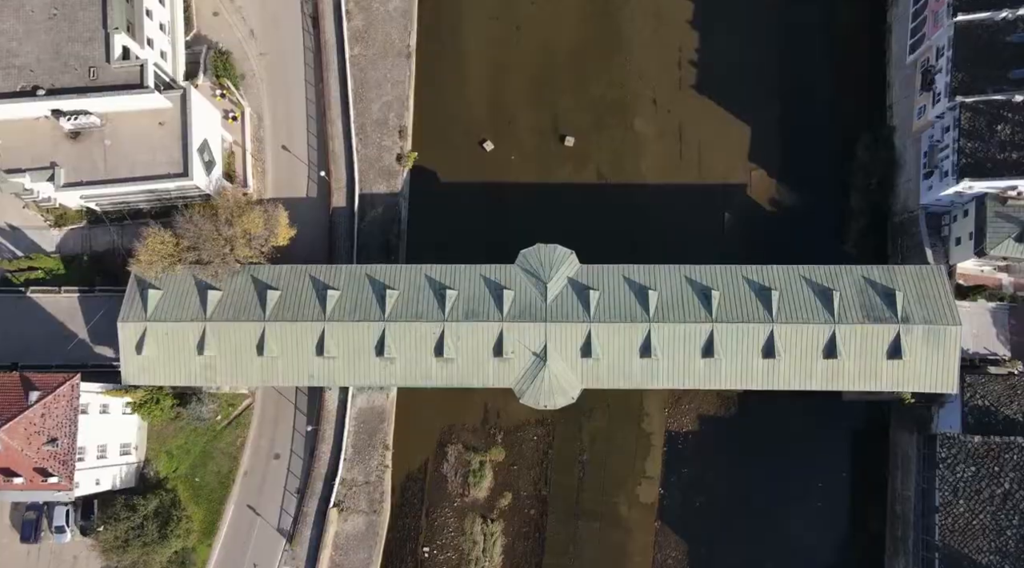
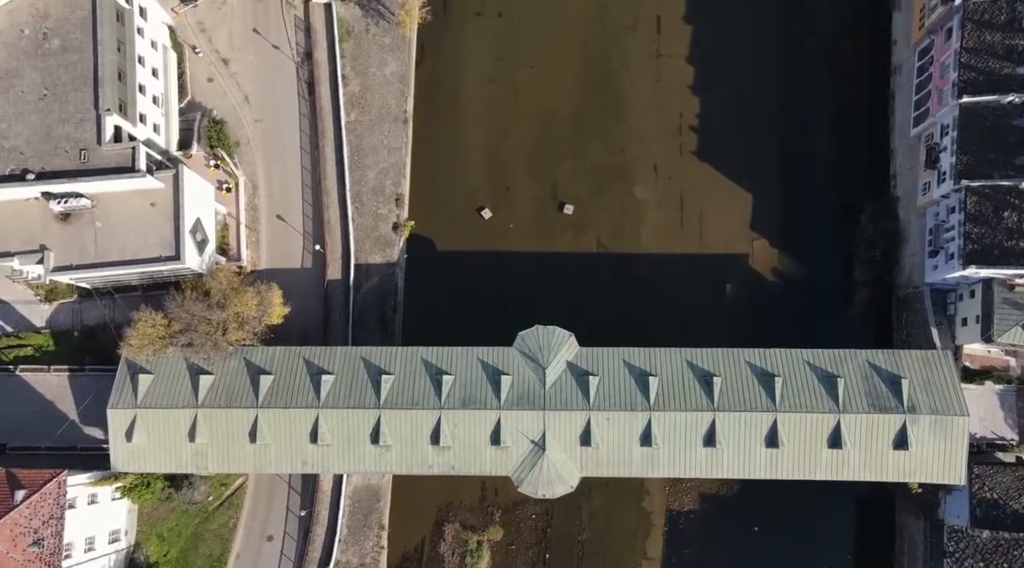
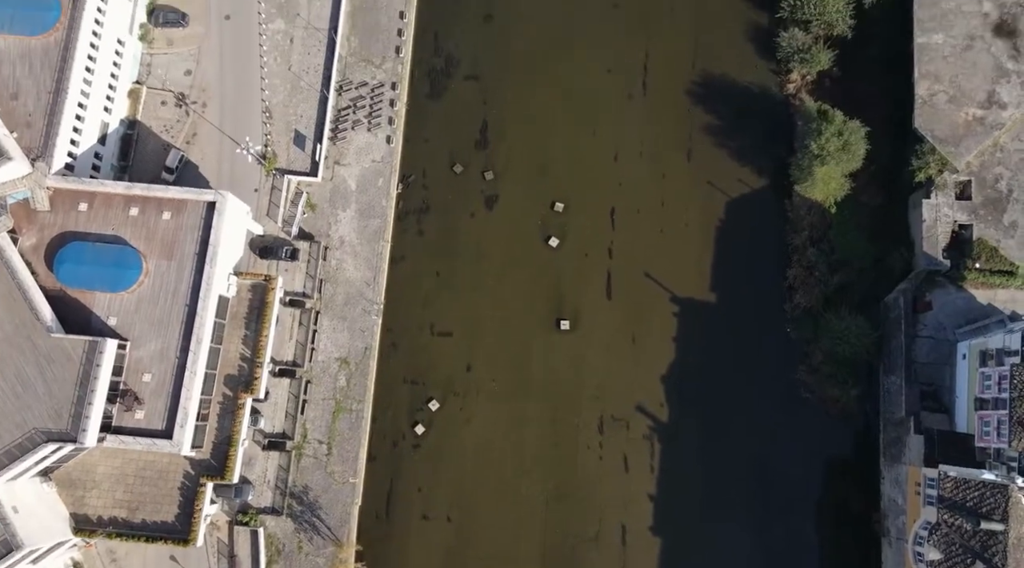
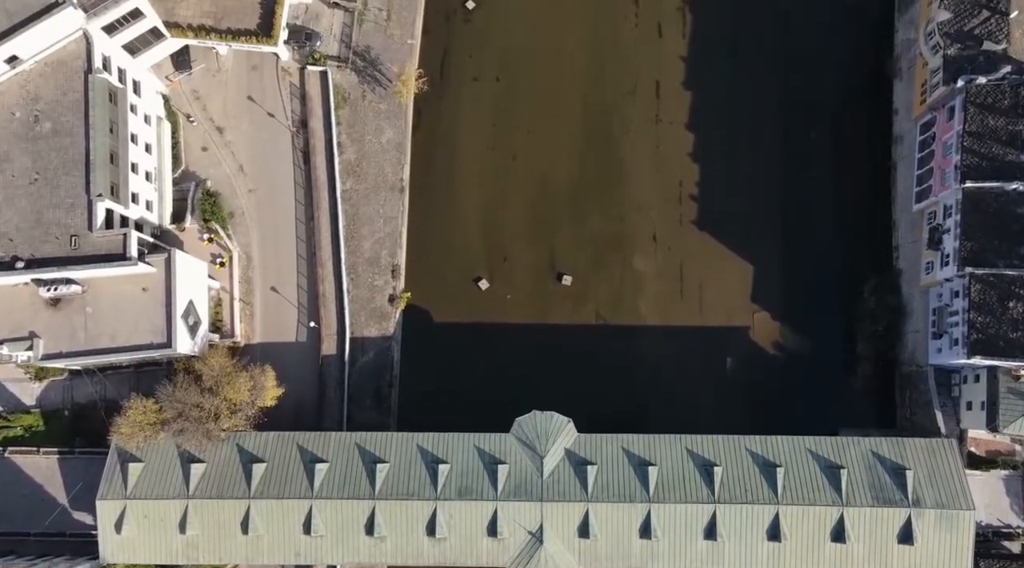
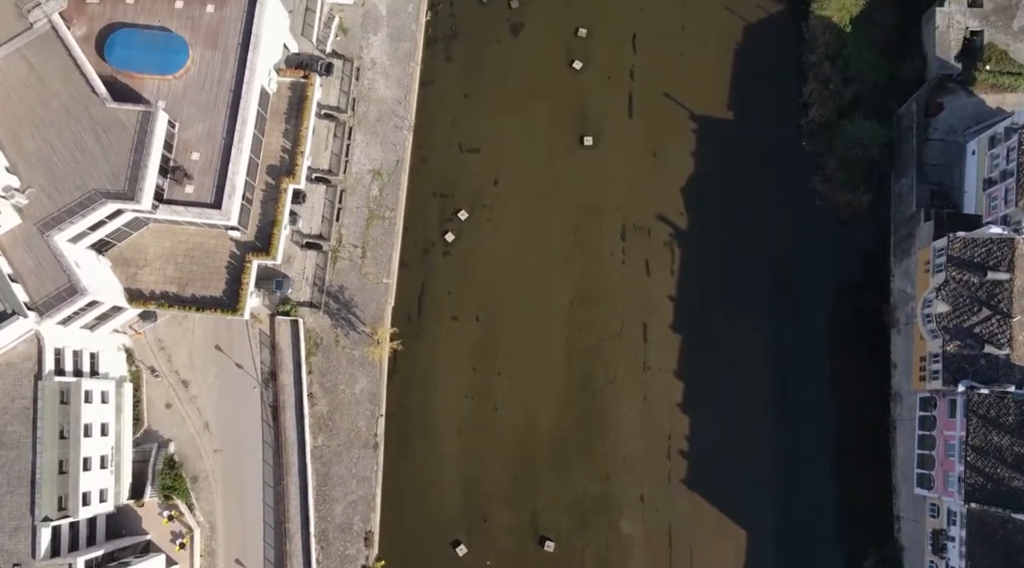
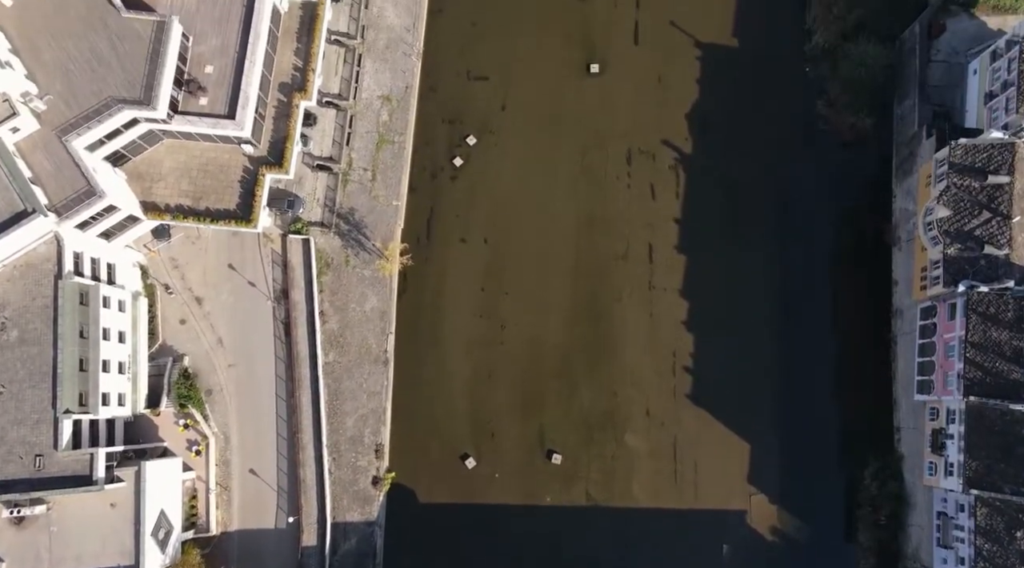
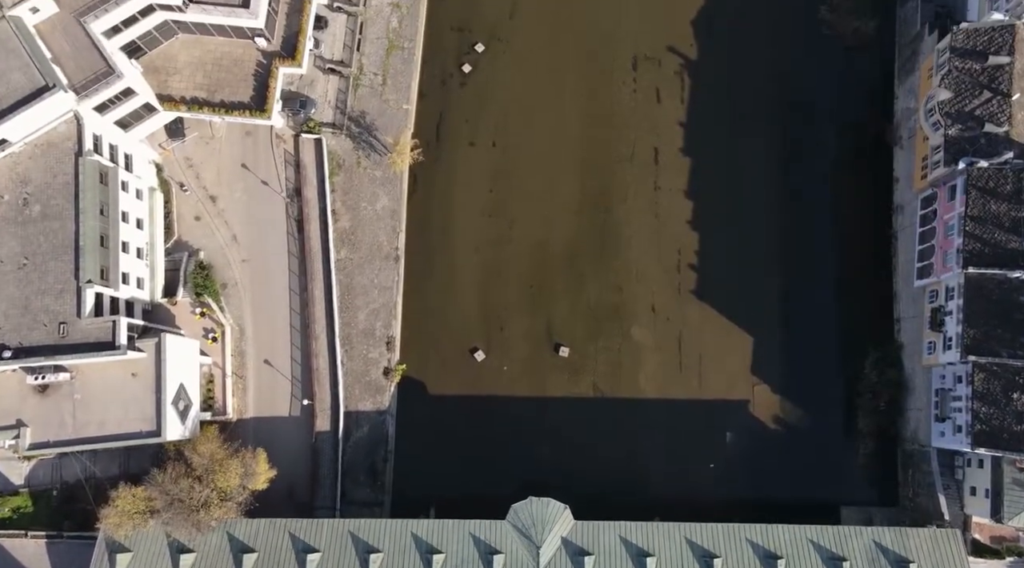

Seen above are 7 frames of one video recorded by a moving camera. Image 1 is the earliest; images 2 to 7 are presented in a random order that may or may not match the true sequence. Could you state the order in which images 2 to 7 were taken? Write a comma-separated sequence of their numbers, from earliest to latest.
2, 4, 7, 6, 5, 3
